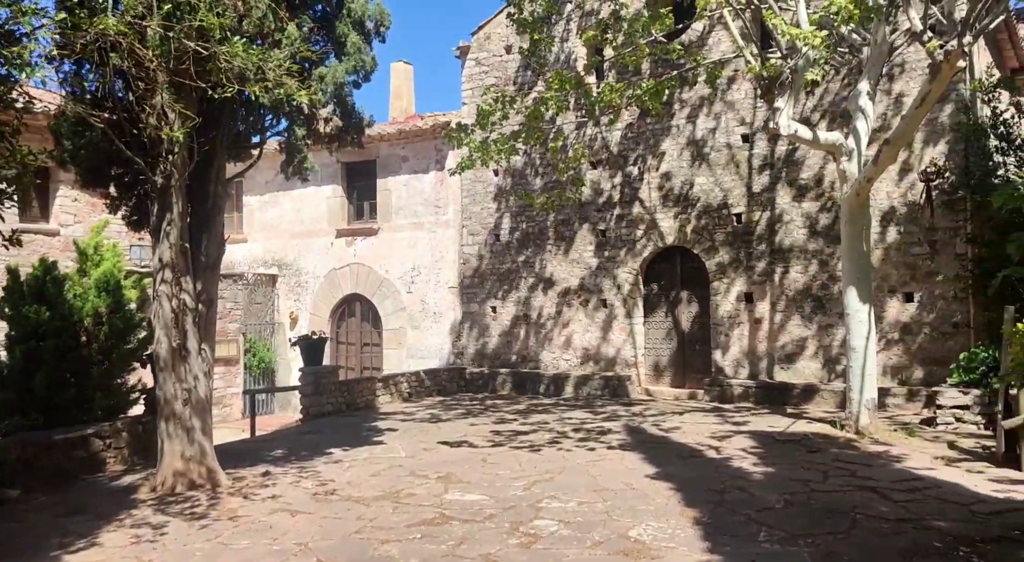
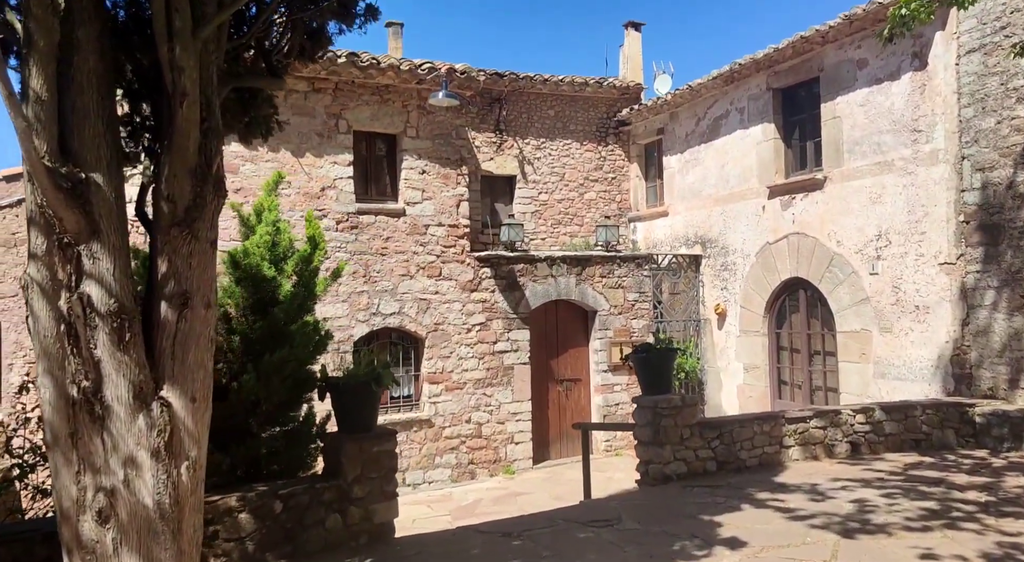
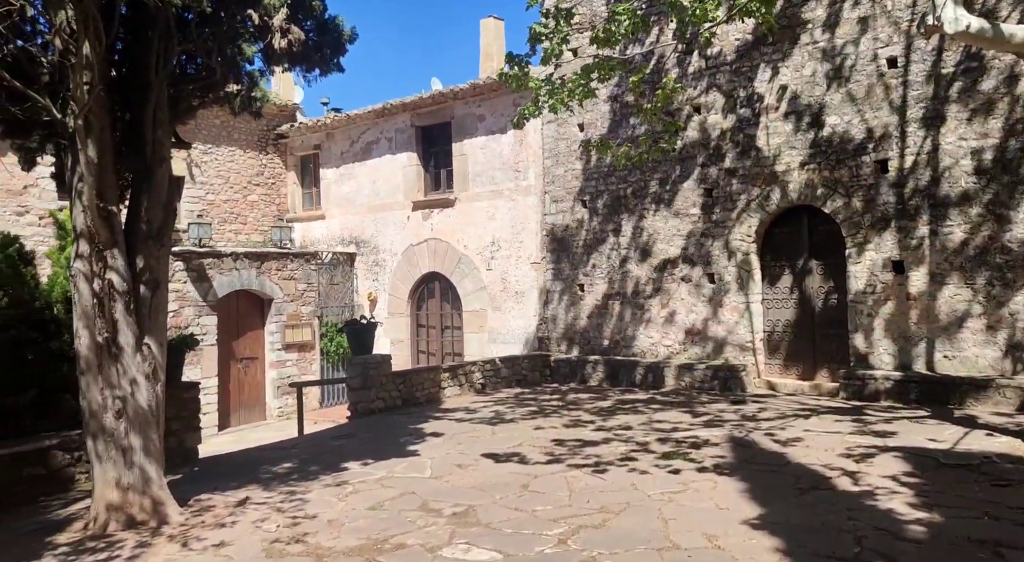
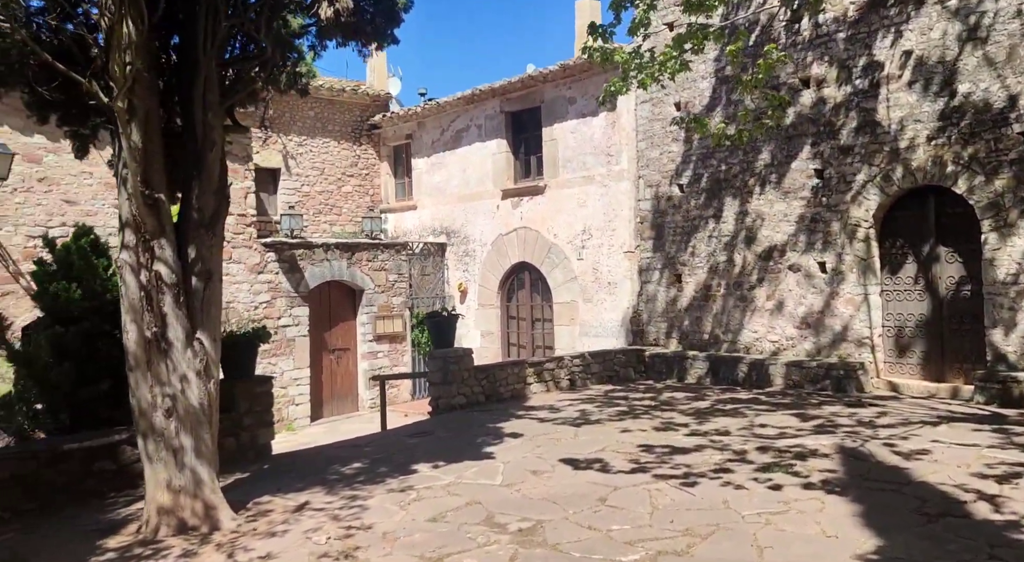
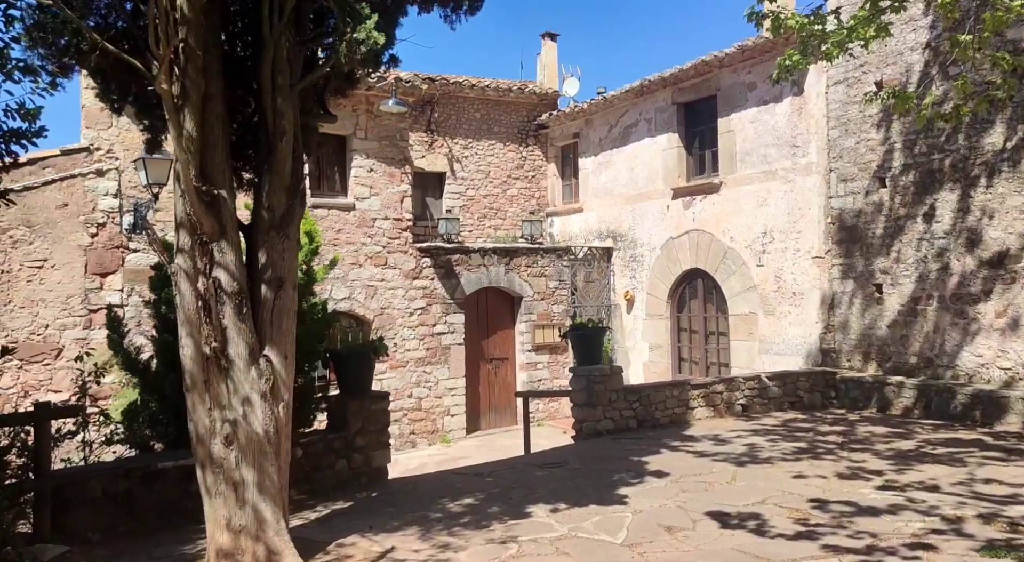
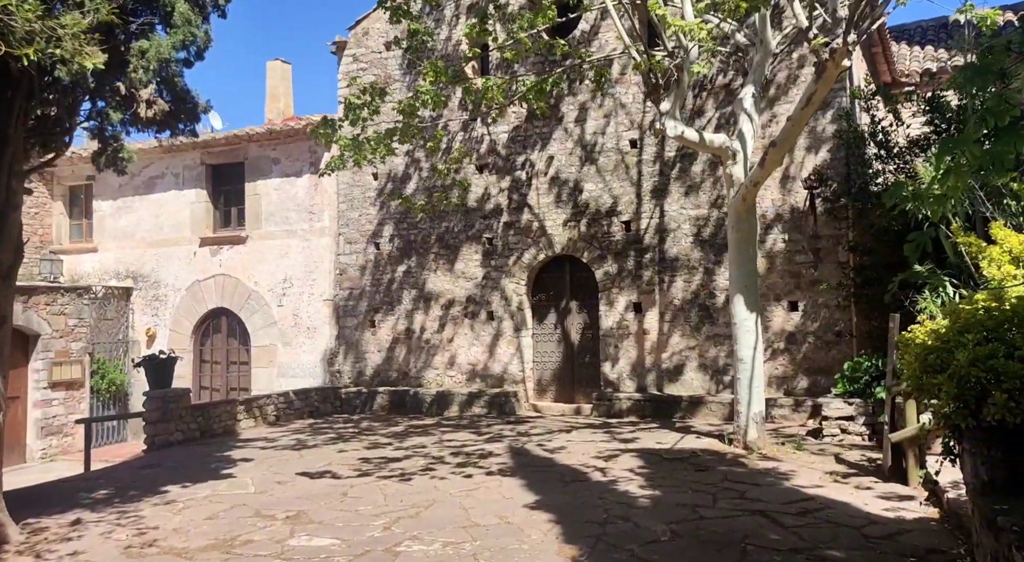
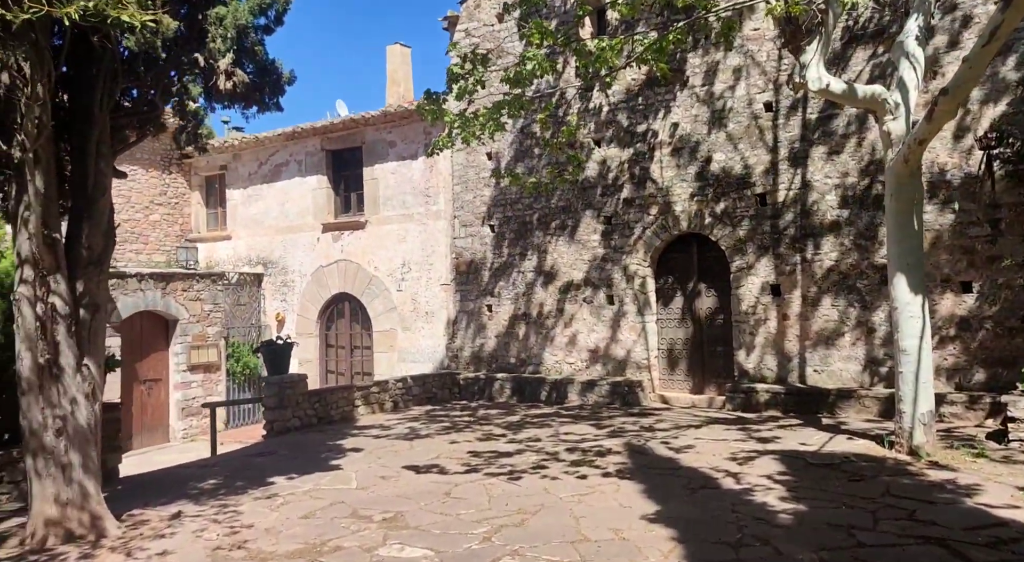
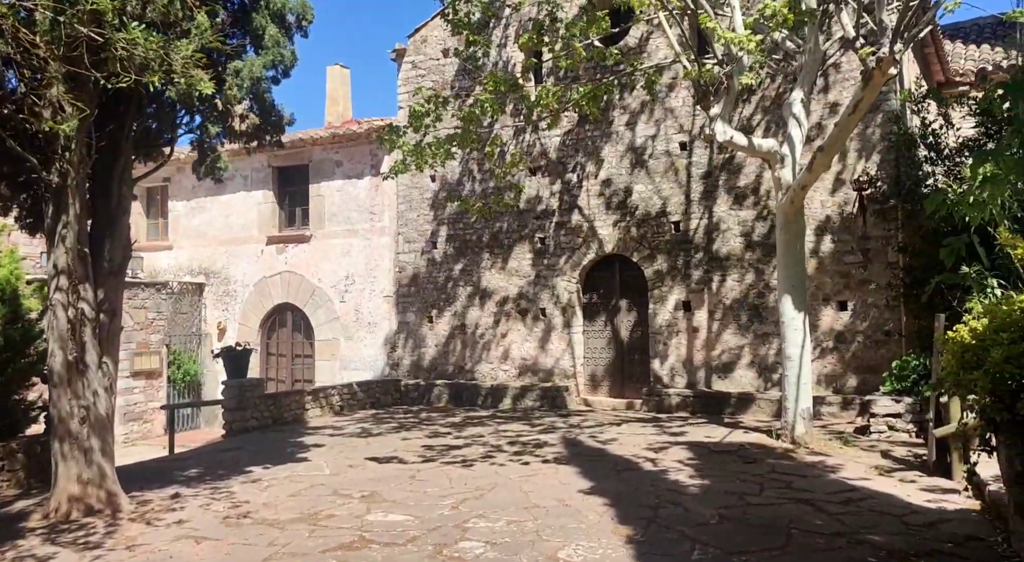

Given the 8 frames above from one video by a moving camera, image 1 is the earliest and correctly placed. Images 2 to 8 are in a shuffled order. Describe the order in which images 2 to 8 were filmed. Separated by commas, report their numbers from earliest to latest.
8, 6, 7, 3, 4, 5, 2
